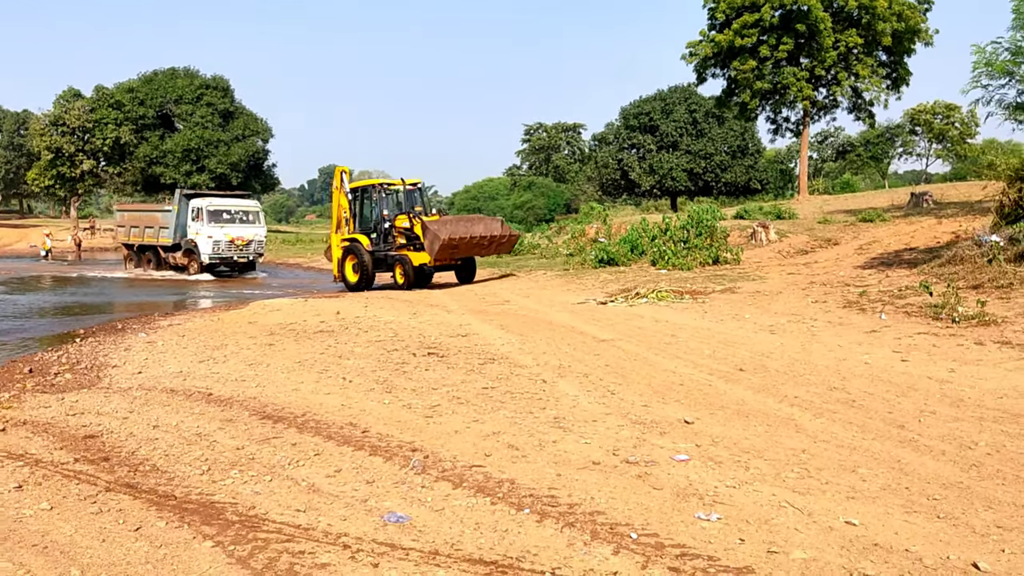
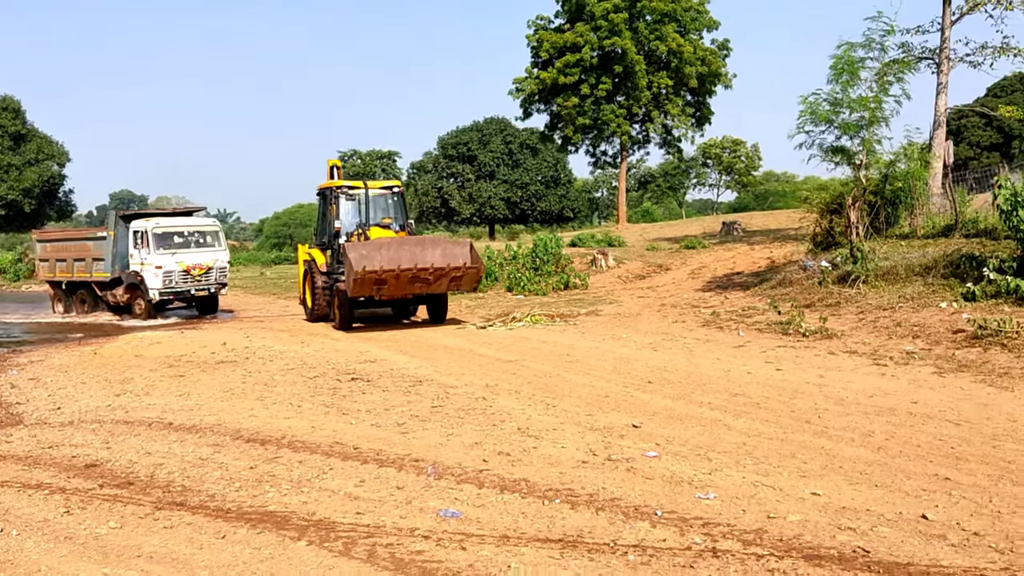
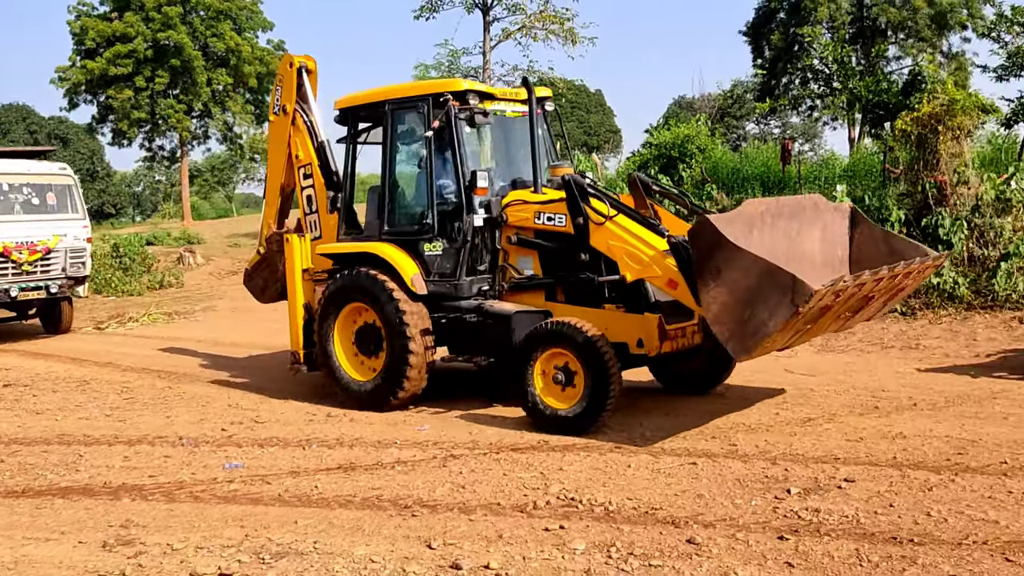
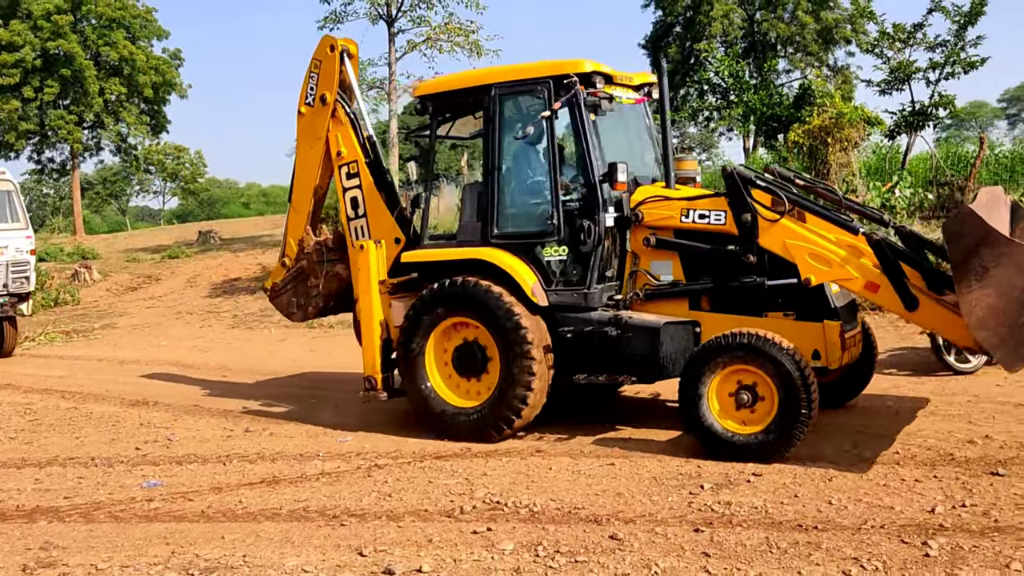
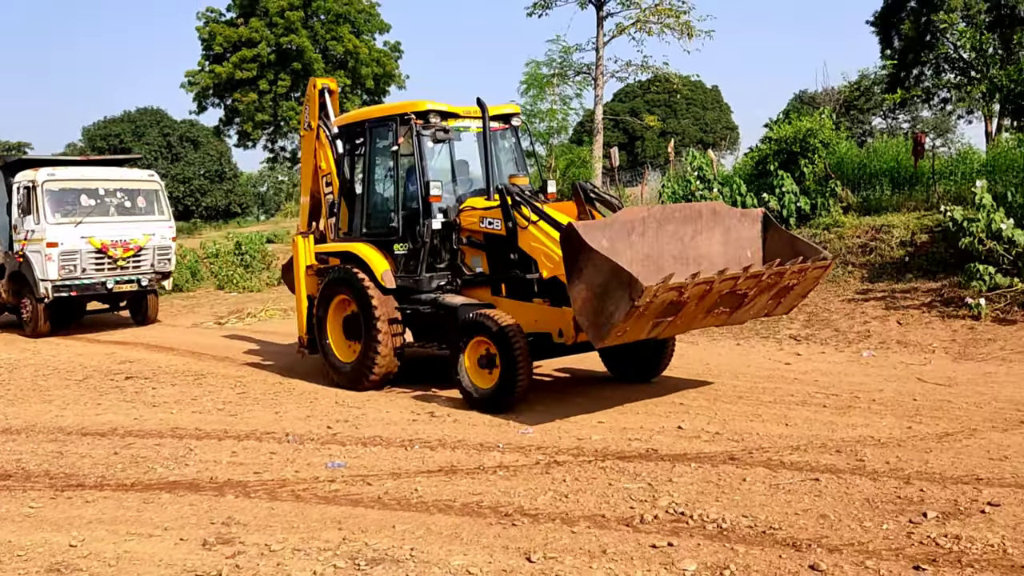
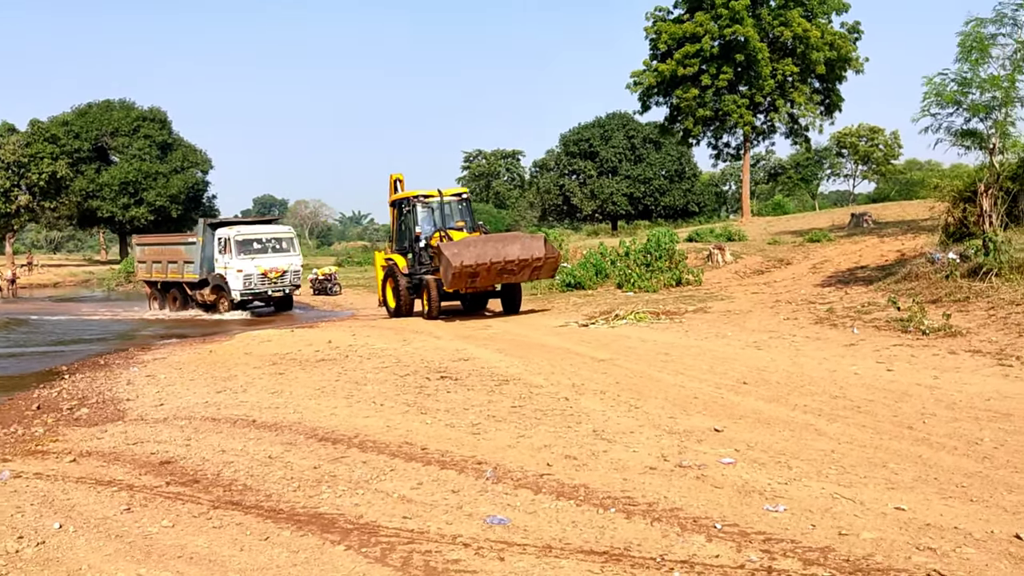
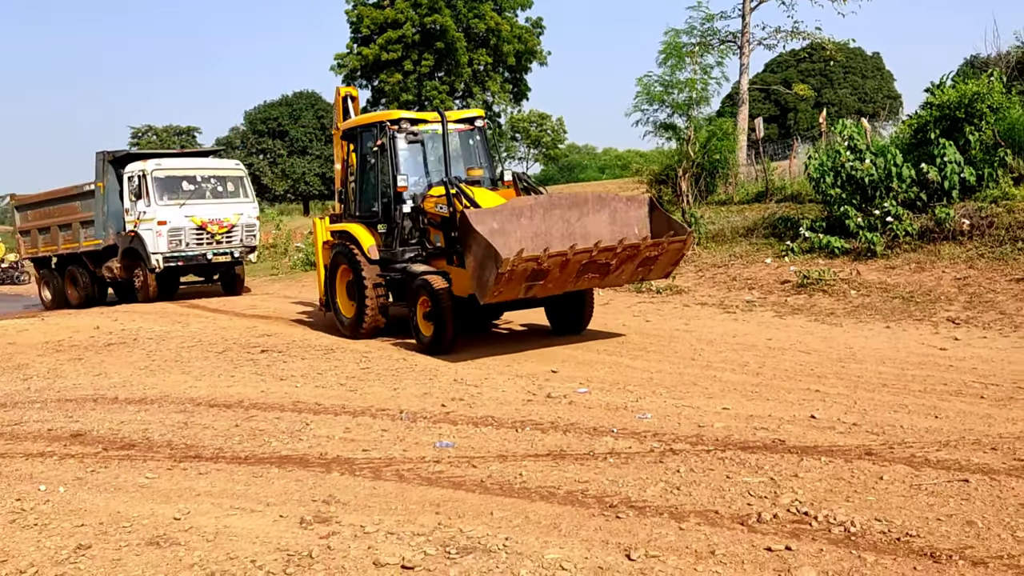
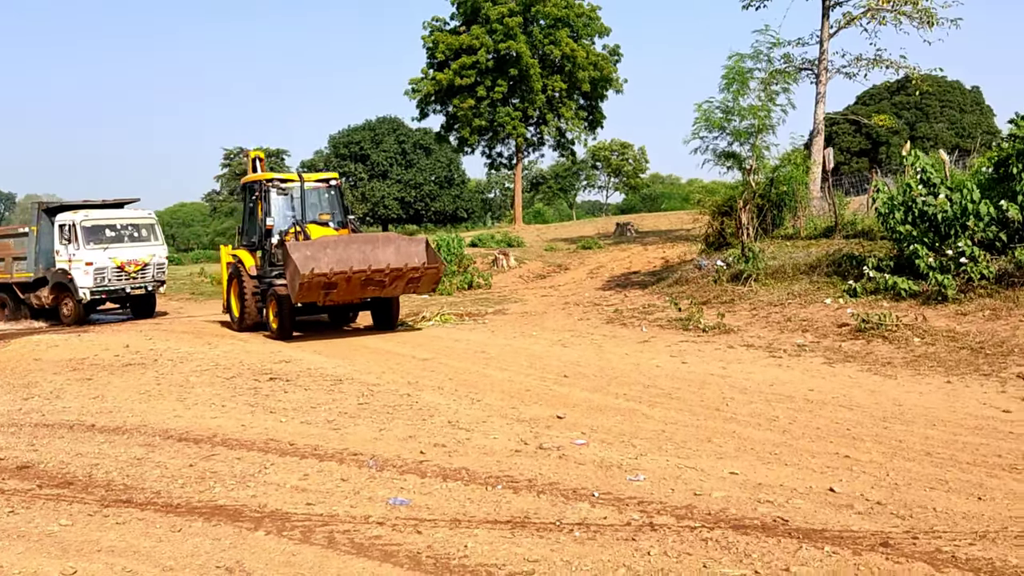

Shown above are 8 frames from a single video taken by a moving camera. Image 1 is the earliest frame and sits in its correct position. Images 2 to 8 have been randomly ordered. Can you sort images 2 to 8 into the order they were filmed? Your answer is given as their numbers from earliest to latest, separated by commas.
6, 2, 8, 7, 5, 3, 4
